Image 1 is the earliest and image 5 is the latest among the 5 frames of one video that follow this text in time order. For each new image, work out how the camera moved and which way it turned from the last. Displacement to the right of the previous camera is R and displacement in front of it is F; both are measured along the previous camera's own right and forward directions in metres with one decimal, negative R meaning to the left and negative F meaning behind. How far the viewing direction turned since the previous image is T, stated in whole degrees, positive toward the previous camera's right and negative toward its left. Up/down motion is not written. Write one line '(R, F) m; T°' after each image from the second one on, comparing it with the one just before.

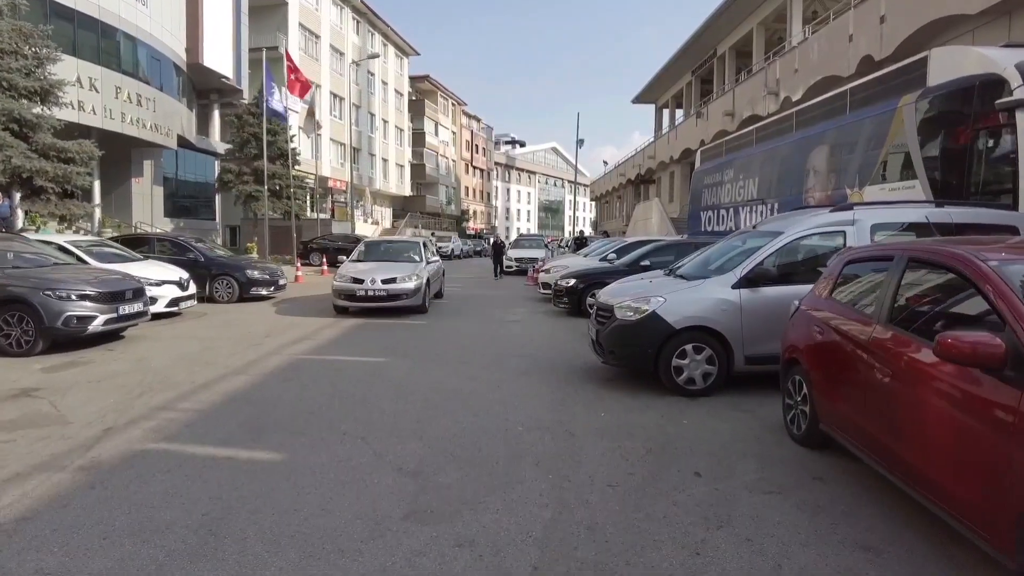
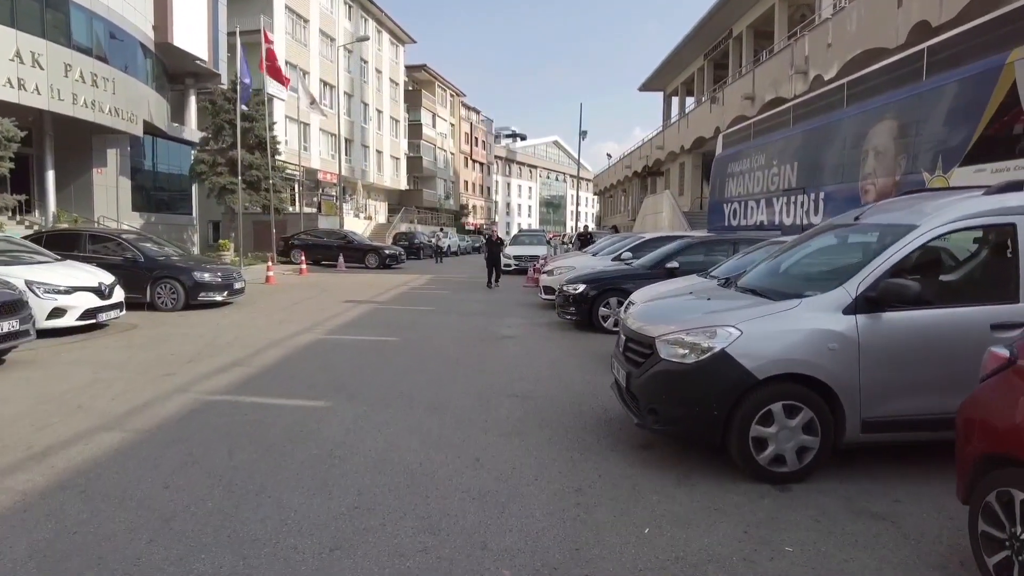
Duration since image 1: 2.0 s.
(+0.1, +2.2) m; 0°
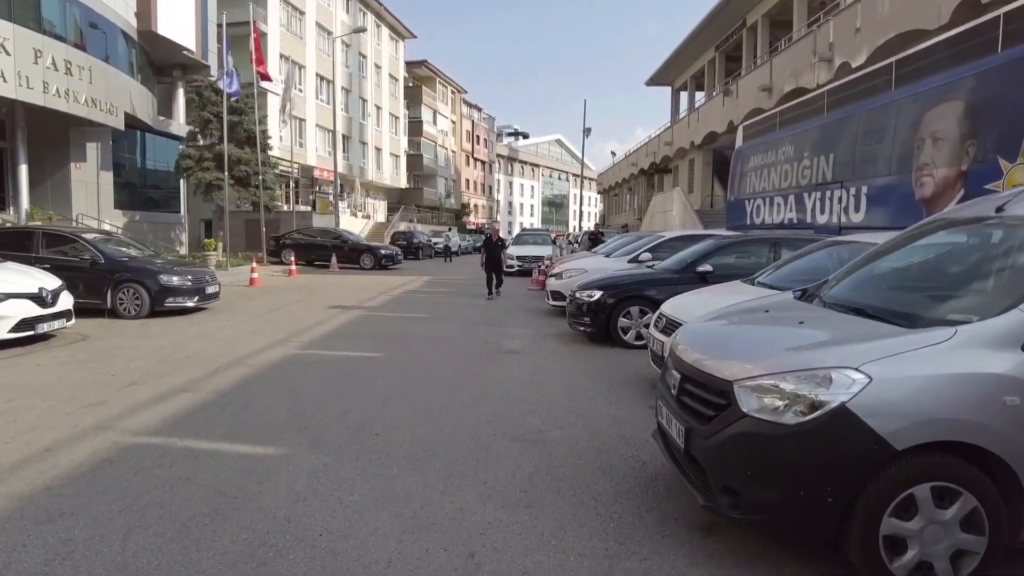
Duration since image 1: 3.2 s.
(0.0, +1.3) m; 0°
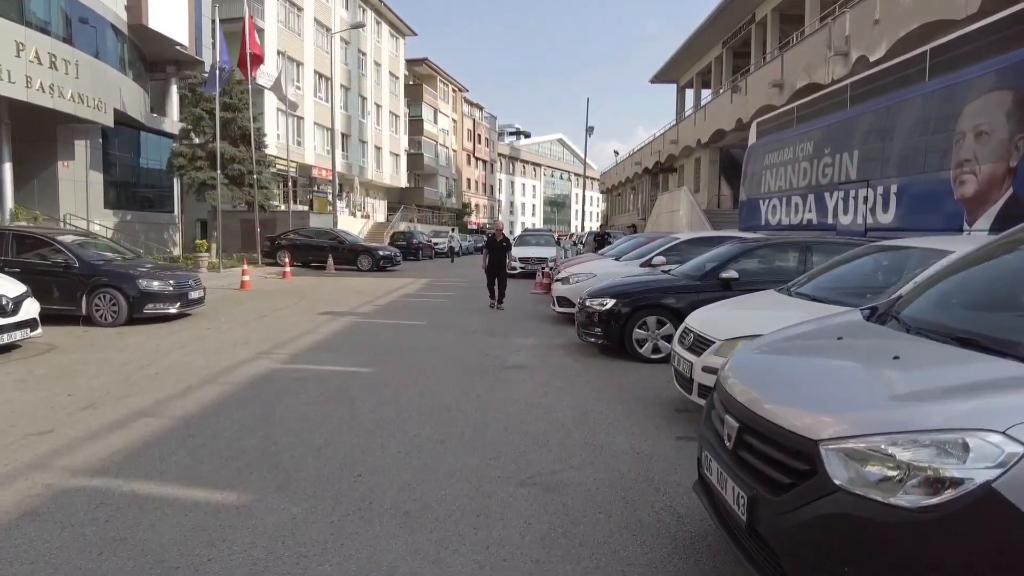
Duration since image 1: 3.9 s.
(0.0, +0.7) m; 0°
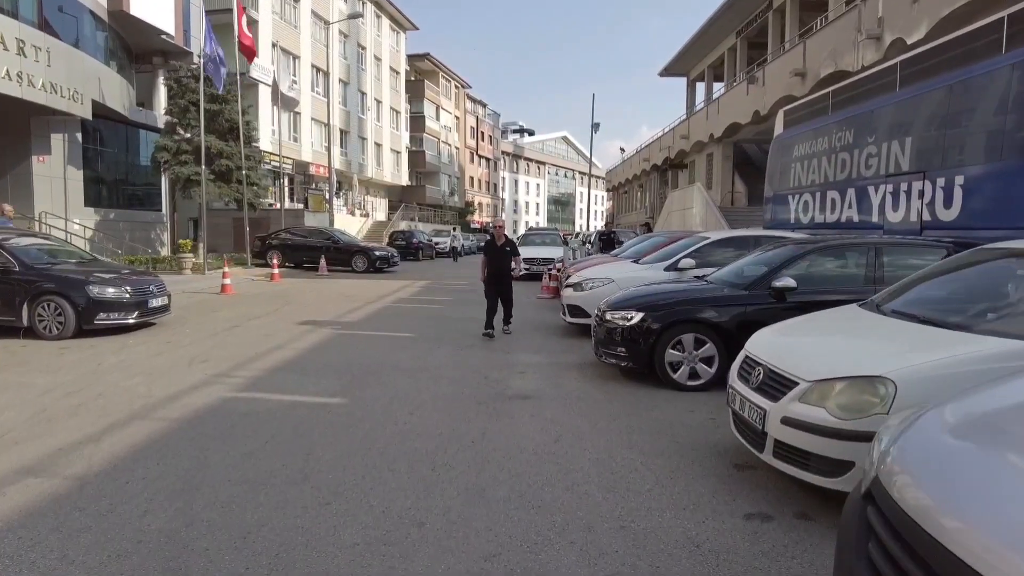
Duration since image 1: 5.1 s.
(0.0, +1.3) m; 0°
